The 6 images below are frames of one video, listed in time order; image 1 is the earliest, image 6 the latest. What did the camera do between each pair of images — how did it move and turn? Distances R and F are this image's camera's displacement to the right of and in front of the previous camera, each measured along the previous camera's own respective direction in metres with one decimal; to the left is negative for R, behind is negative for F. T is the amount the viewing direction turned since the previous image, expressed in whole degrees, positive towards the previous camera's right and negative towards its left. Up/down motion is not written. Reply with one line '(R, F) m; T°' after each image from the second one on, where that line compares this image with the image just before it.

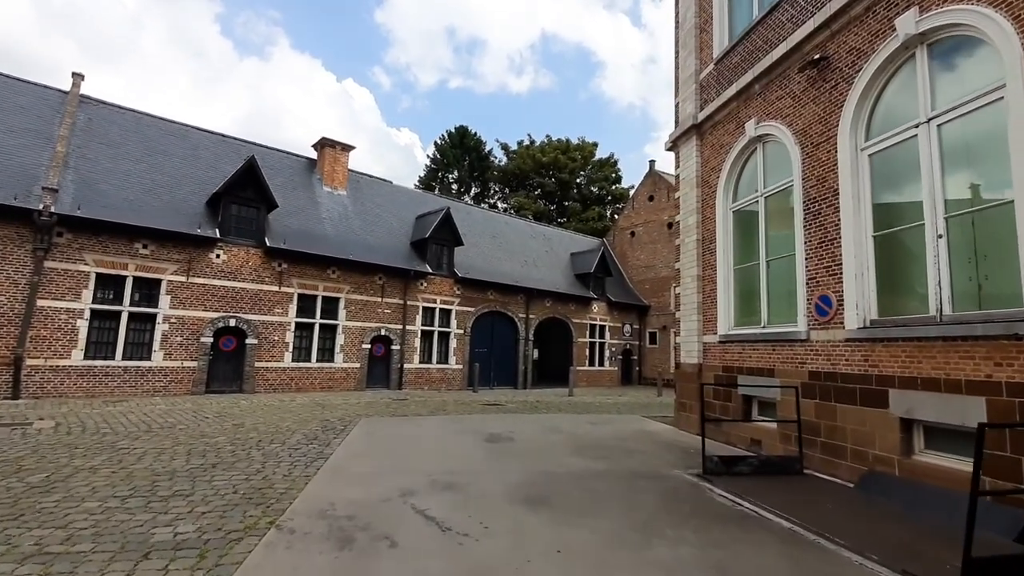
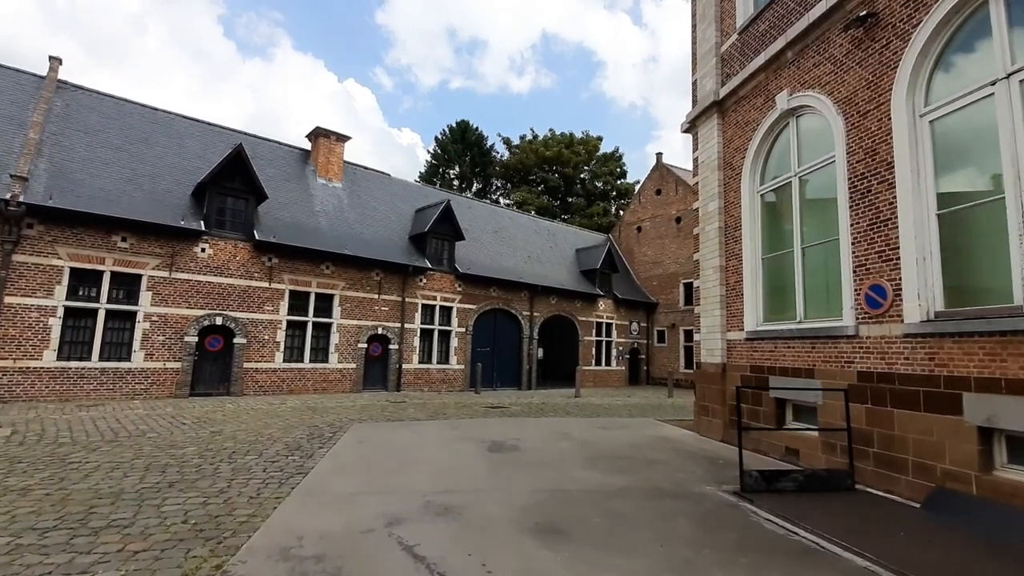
(0.0, +0.8) m; 0°
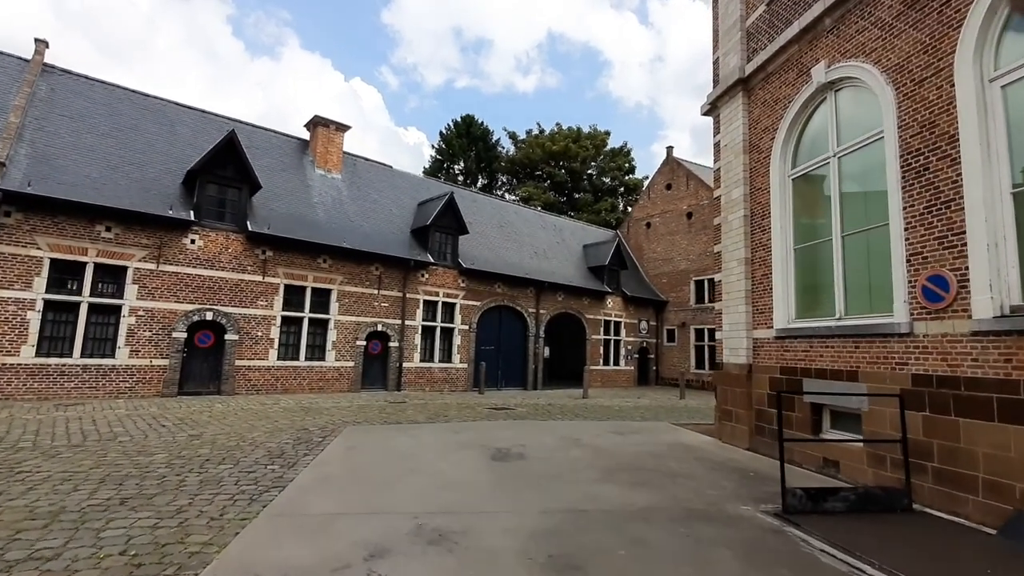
(0.0, +0.7) m; -1°
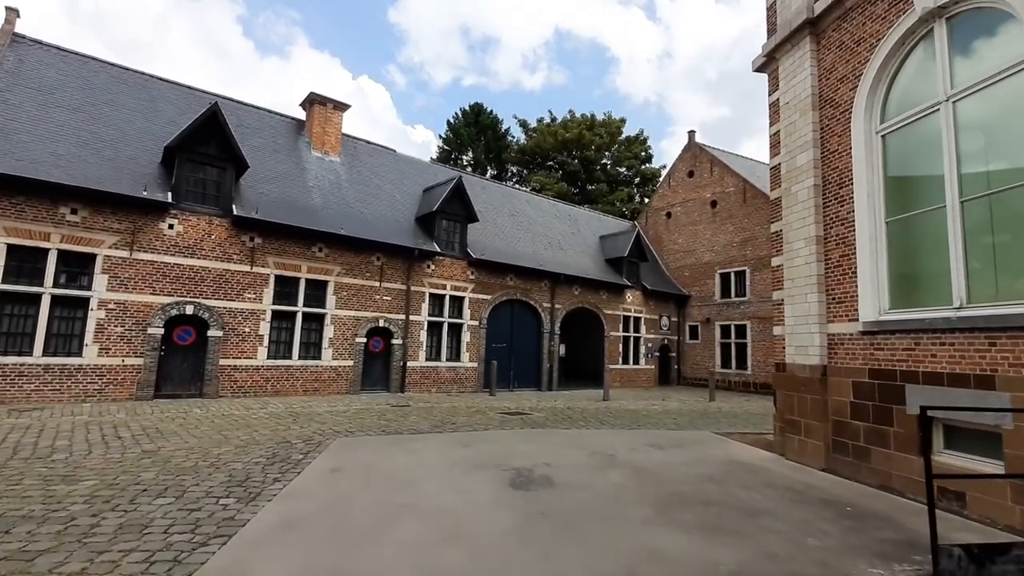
(-0.2, +1.3) m; -1°
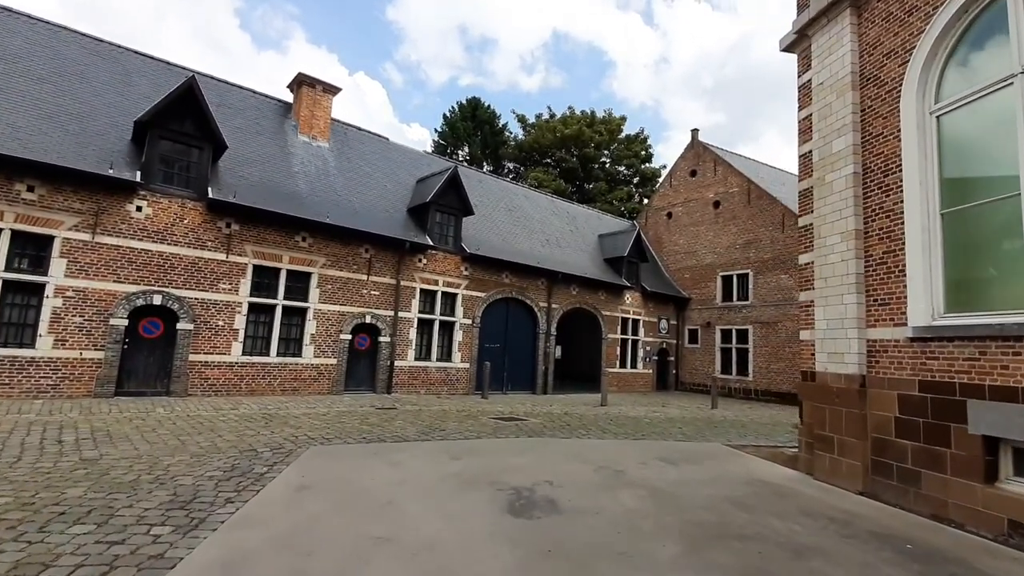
(-0.1, +0.7) m; +1°
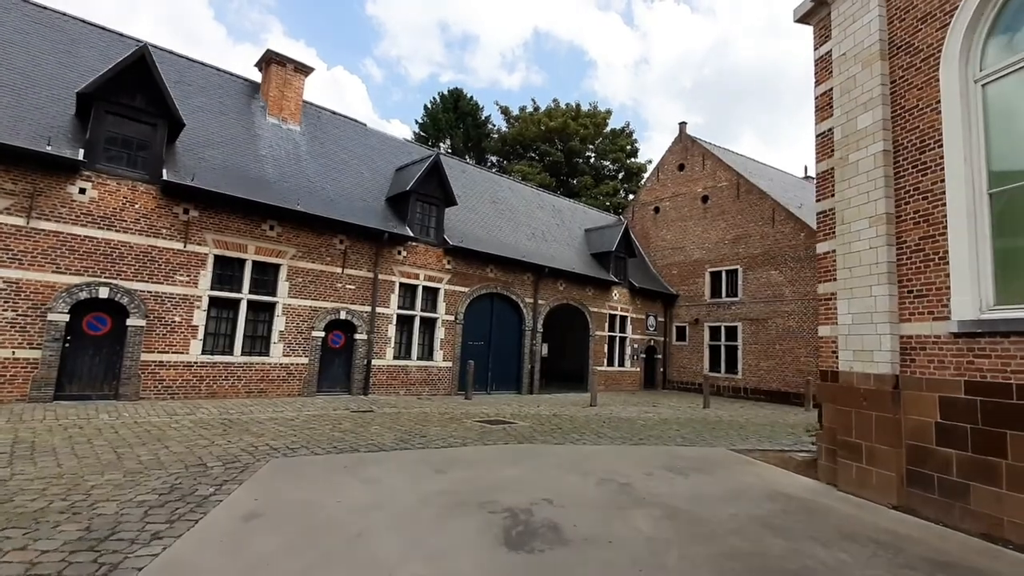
(-0.1, +0.7) m; +2°
